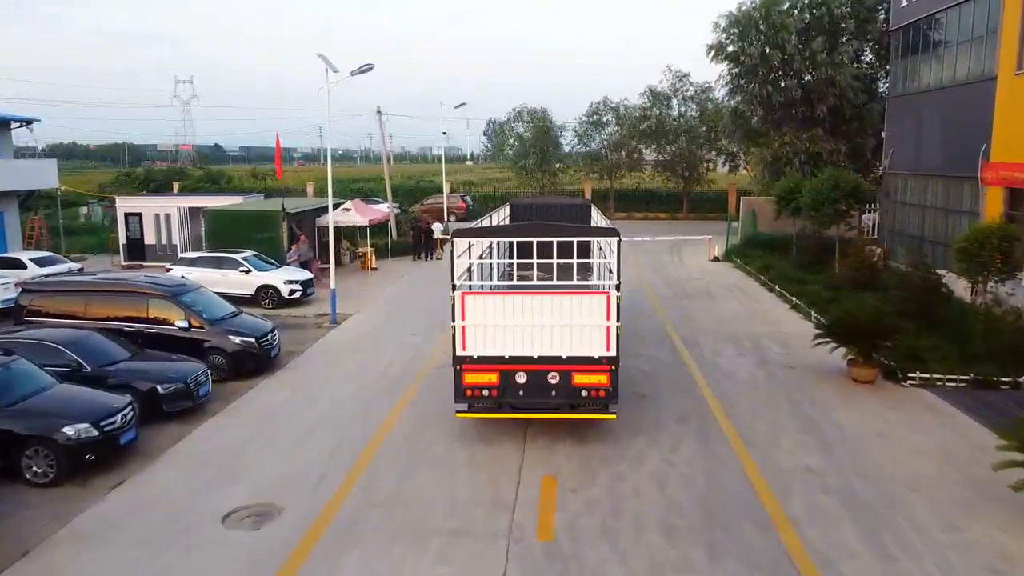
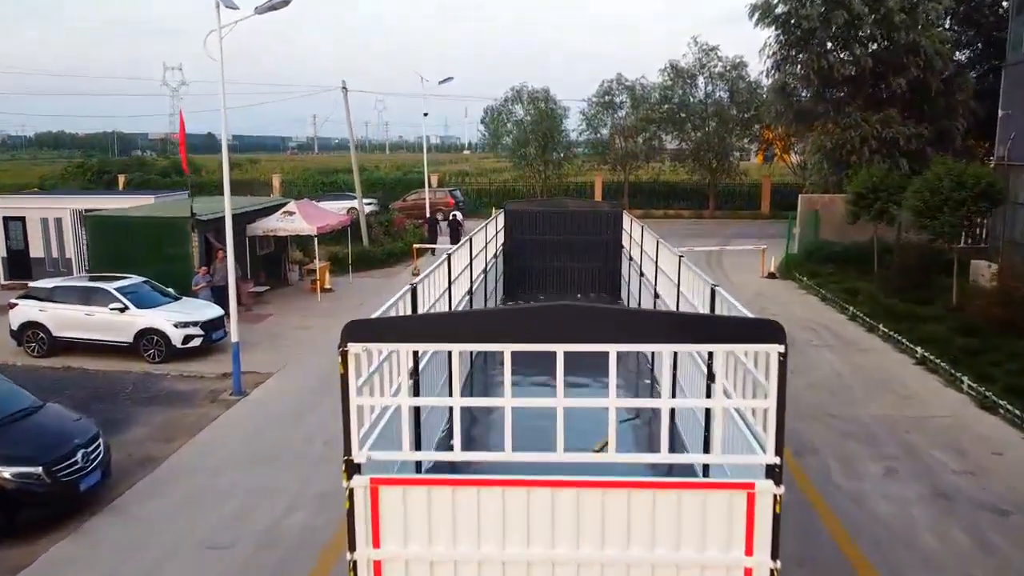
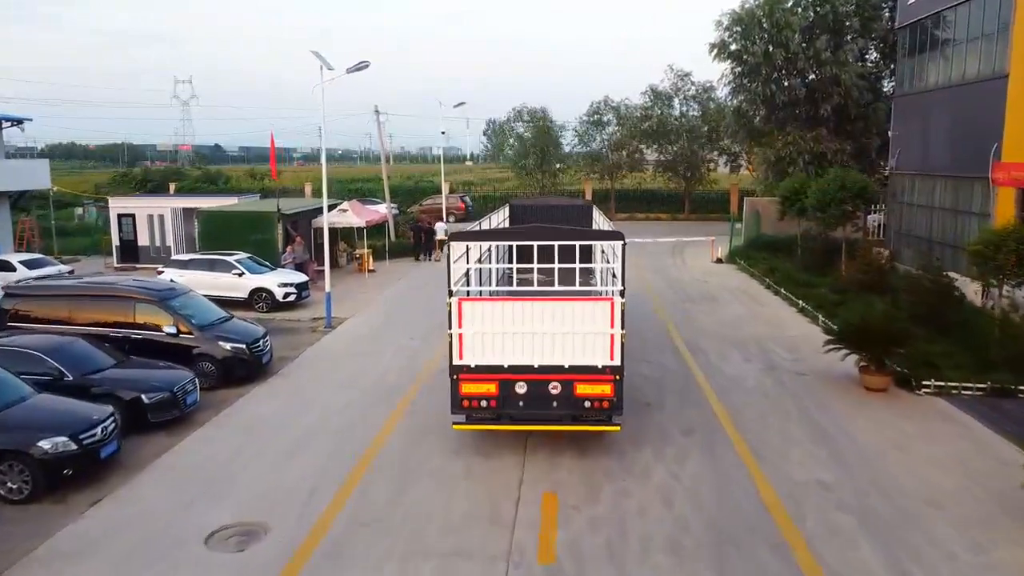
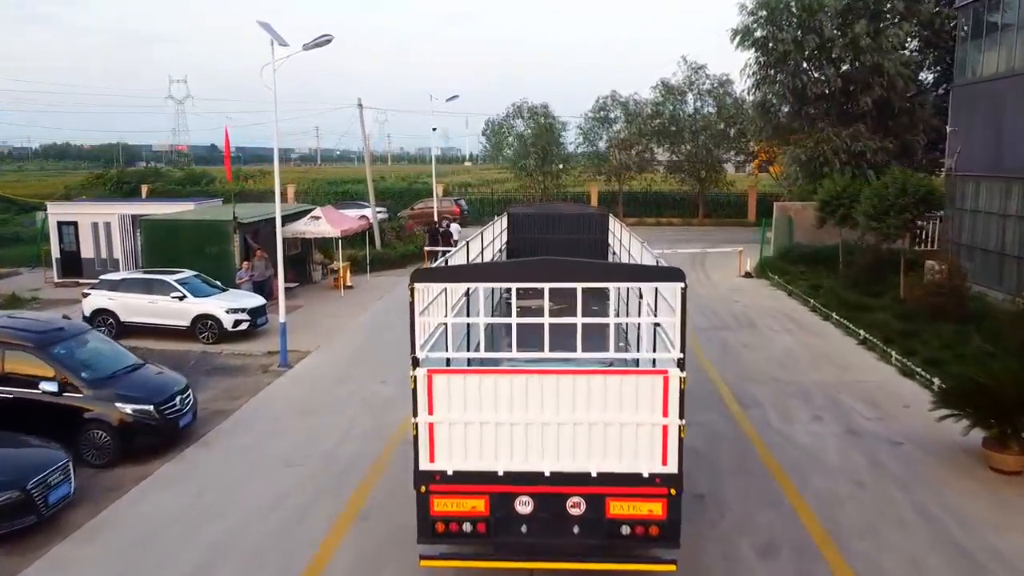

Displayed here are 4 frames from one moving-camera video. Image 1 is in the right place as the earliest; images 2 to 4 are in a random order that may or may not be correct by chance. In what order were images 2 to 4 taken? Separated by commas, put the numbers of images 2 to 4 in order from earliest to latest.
3, 4, 2
